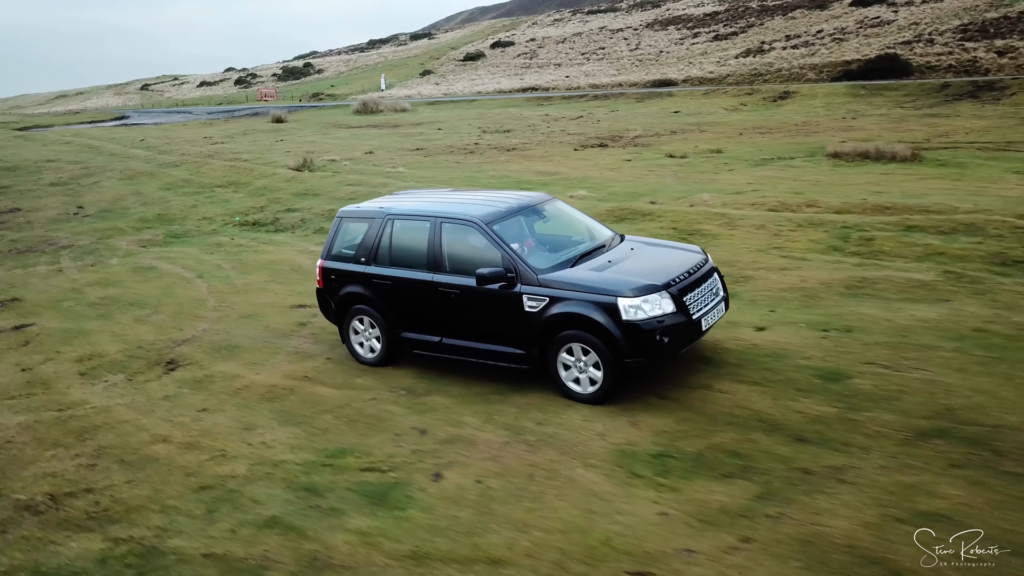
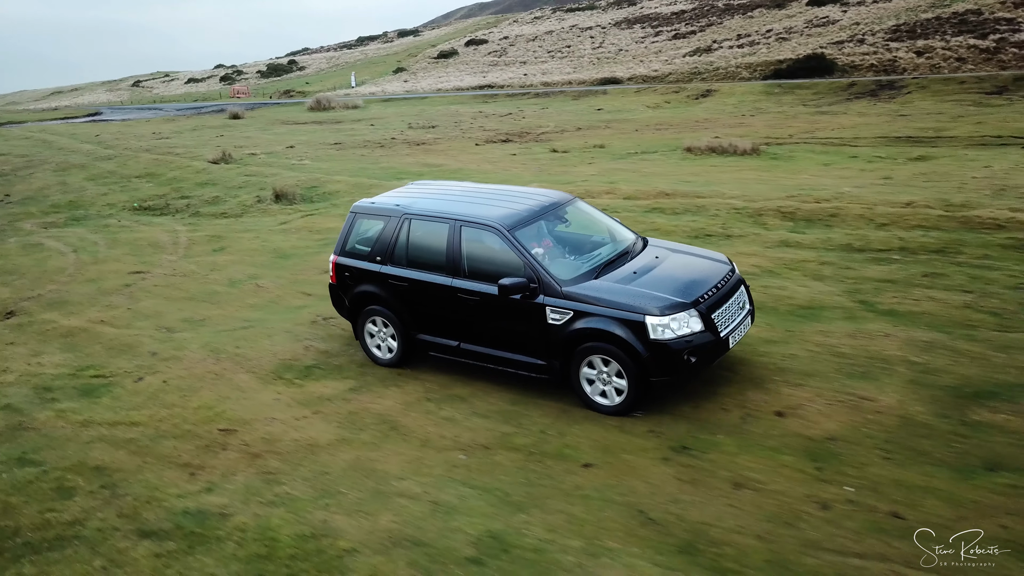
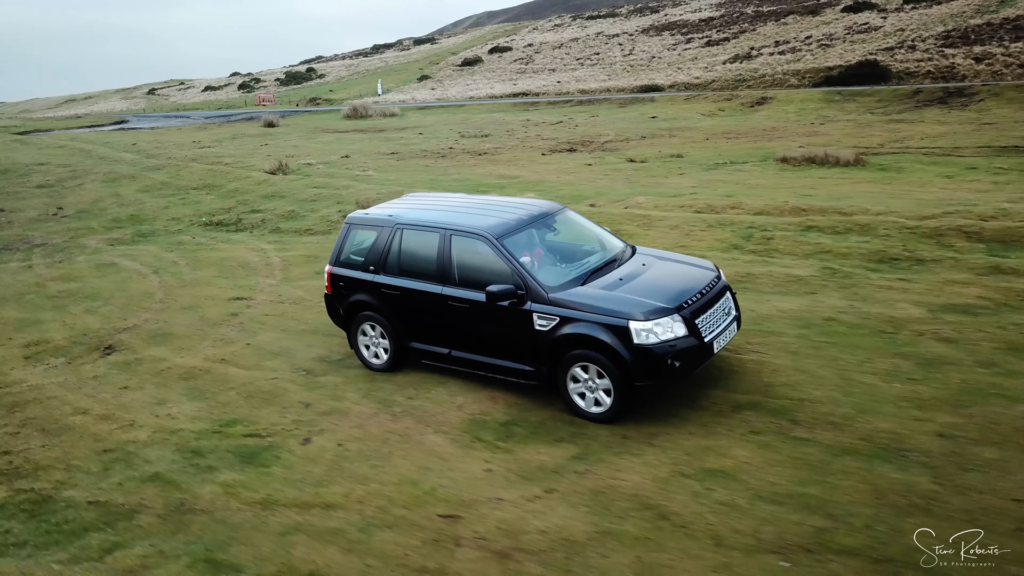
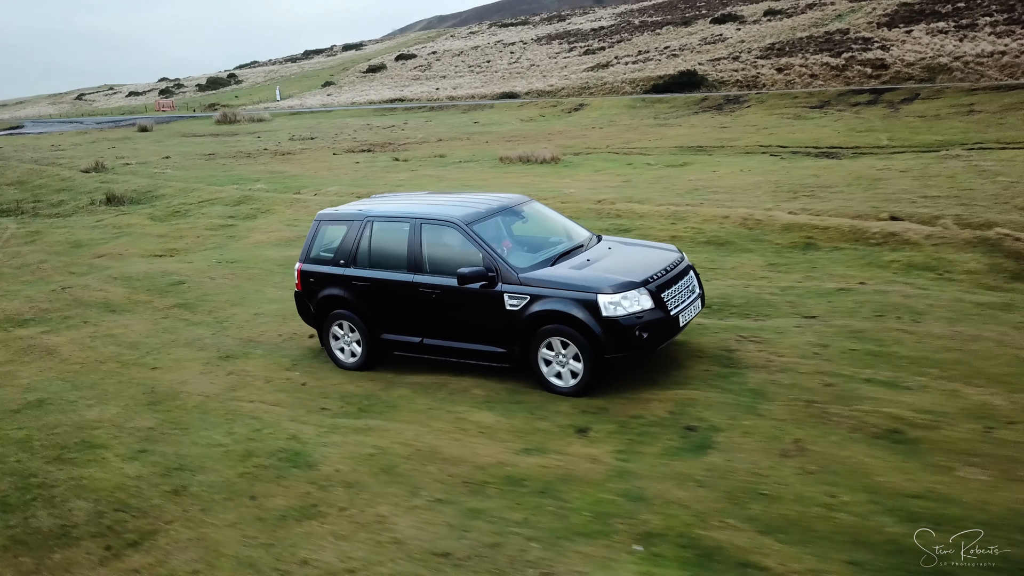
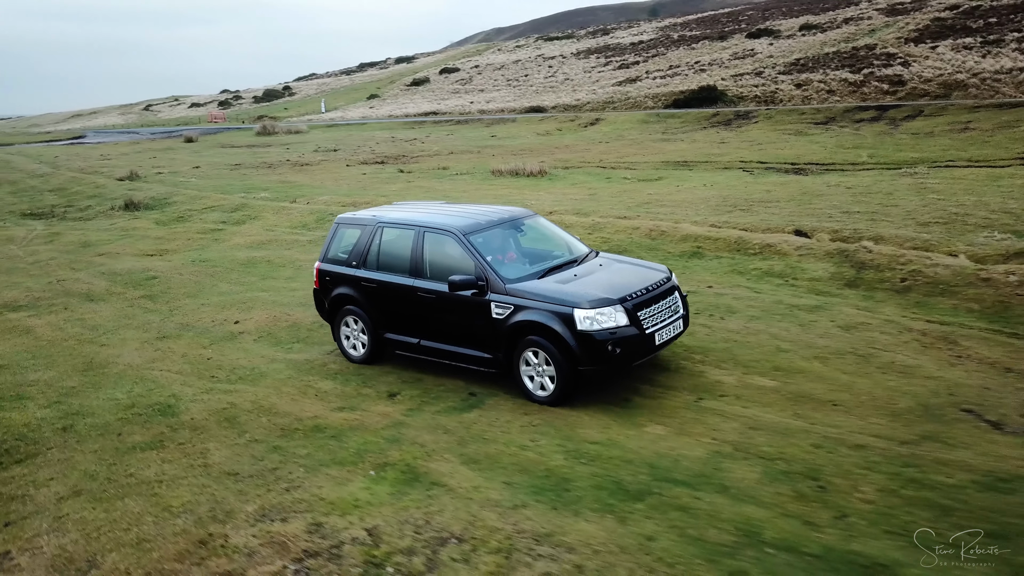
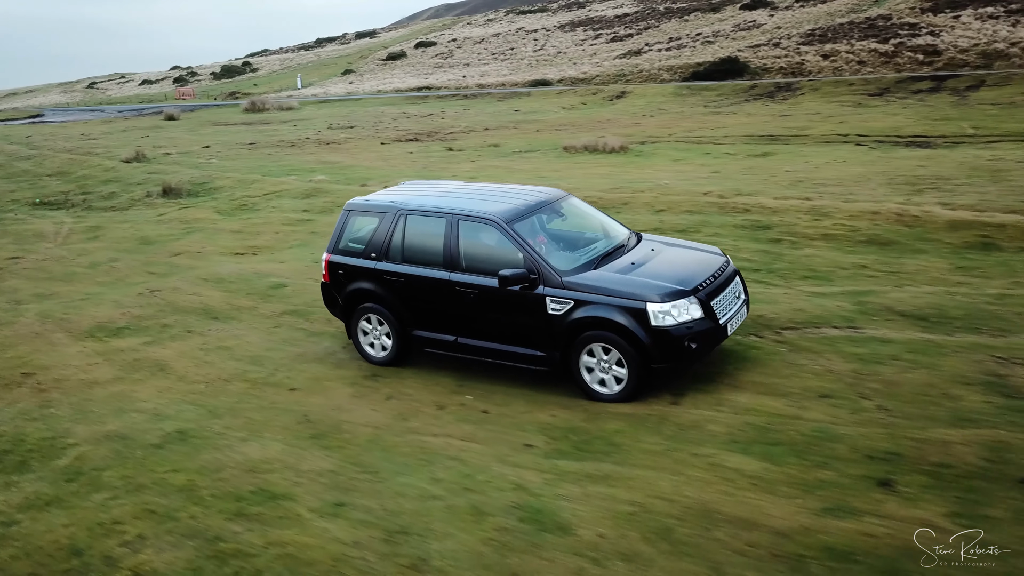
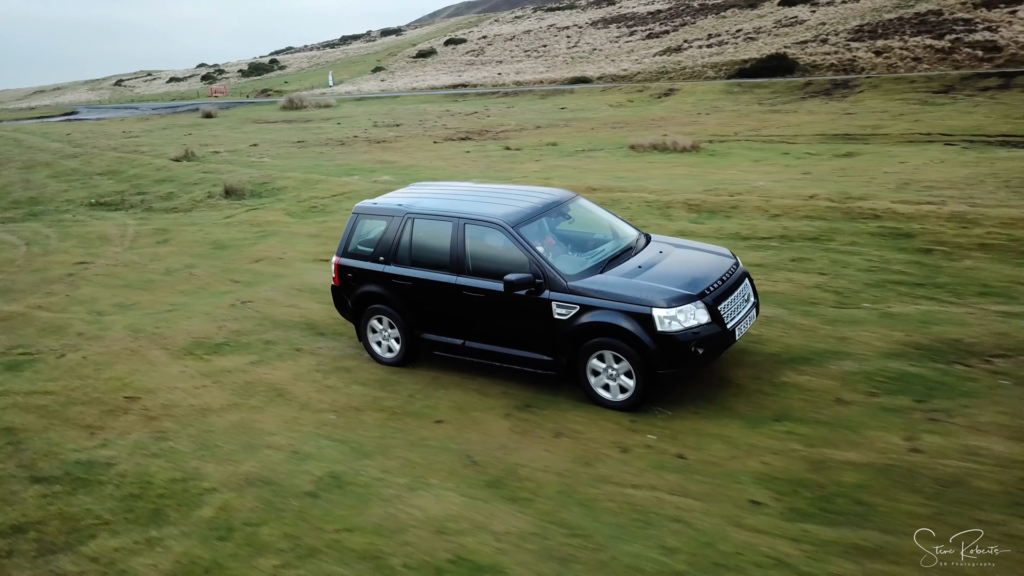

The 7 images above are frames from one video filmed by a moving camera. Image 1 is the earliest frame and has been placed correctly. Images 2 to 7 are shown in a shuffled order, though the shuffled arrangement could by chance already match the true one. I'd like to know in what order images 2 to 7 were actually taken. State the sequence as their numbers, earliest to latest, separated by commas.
3, 2, 7, 6, 4, 5
